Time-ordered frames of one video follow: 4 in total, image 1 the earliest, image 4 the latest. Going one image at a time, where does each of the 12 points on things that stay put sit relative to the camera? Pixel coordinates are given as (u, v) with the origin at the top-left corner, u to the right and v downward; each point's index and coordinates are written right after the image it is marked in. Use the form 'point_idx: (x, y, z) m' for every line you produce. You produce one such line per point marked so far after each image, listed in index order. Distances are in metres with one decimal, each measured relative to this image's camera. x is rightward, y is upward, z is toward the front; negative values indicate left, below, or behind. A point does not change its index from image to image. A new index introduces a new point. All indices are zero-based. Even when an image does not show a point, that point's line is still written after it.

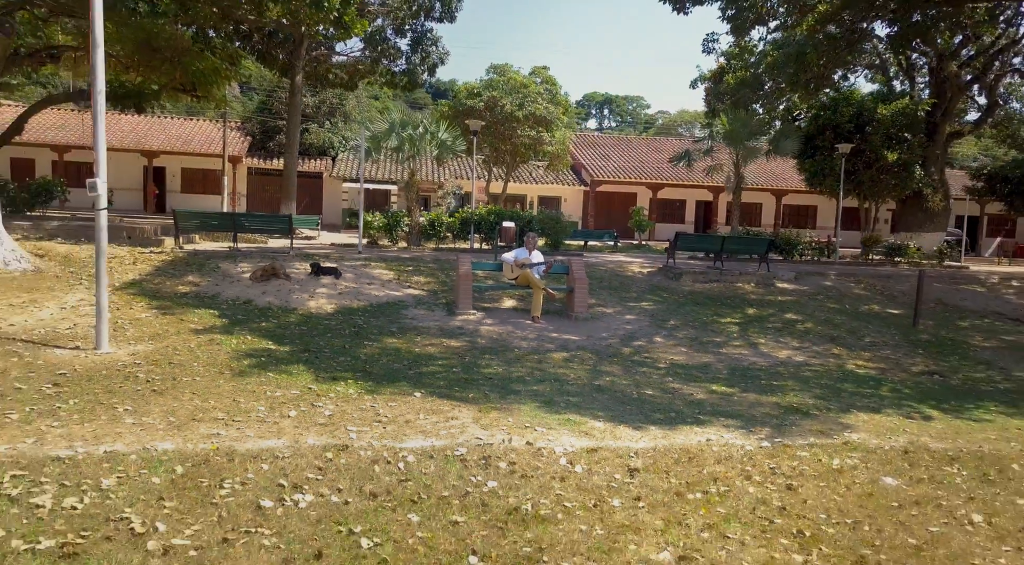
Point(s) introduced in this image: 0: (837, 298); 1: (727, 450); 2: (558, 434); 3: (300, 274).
0: (+5.7, -0.2, +13.6) m
1: (+1.6, -1.2, +5.7) m
2: (+0.3, -1.1, +5.9) m
3: (-3.2, +0.1, +11.7) m
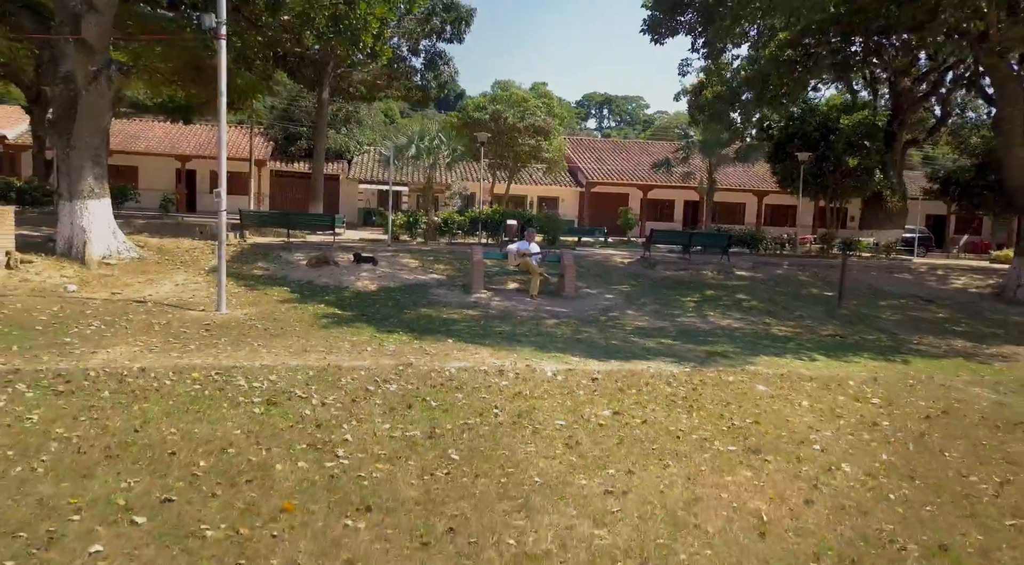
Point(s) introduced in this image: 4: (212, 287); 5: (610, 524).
0: (+5.7, 0.0, +16.4) m
1: (+1.6, -1.0, +8.6) m
2: (+0.4, -0.9, +8.7) m
3: (-3.1, +0.4, +14.6) m
4: (-4.6, -0.1, +11.9) m
5: (+0.5, -1.3, +4.3) m
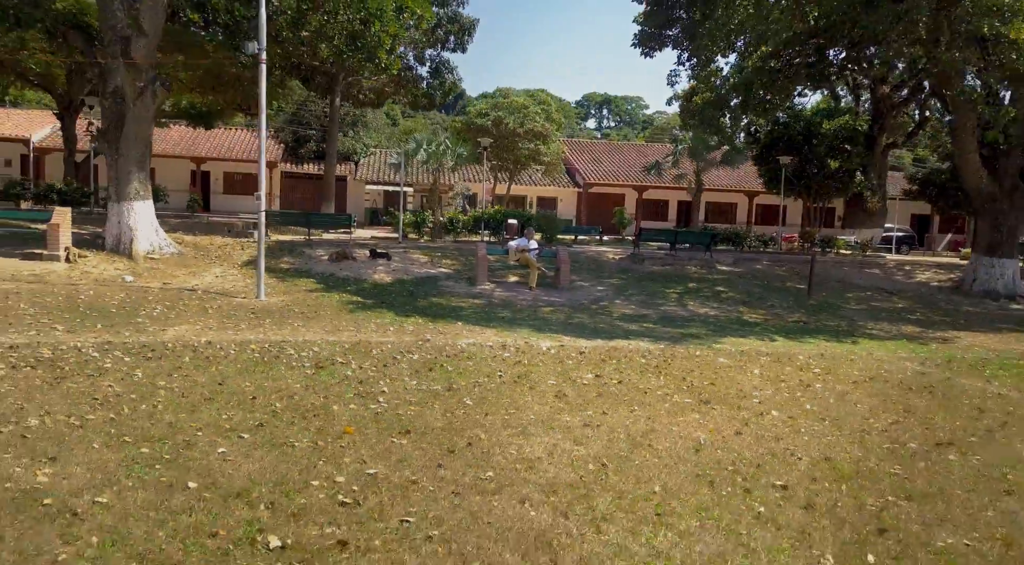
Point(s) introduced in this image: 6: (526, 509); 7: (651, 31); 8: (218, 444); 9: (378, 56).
0: (+5.8, +0.2, +18.0) m
1: (+1.7, -0.8, +10.1) m
2: (+0.4, -0.8, +10.3) m
3: (-3.1, +0.5, +16.1) m
4: (-4.6, +0.1, +13.4) m
5: (+0.5, -1.2, +5.9) m
6: (+0.1, -1.3, +4.5) m
7: (+3.3, +6.0, +18.4) m
8: (-2.0, -1.1, +5.4) m
9: (-3.1, +5.3, +17.9) m
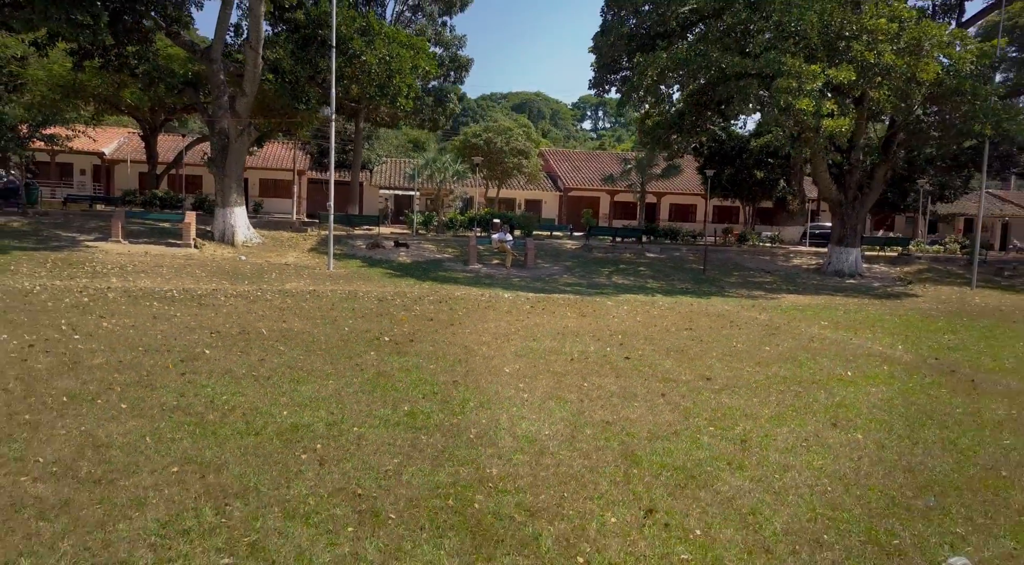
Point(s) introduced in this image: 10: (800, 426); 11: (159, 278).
0: (+5.2, +0.7, +24.7) m
1: (+1.1, -0.3, +16.8) m
2: (-0.1, -0.2, +17.0) m
3: (-3.6, +1.1, +22.8) m
4: (-5.1, +0.6, +20.1) m
5: (0.0, -0.7, +12.6) m
6: (-0.4, -0.8, +11.2) m
7: (+2.8, +6.5, +25.0) m
8: (-2.6, -0.6, +12.1) m
9: (-3.6, +5.8, +24.6) m
10: (+2.7, -1.3, +7.2) m
11: (-7.0, +0.1, +15.5) m
